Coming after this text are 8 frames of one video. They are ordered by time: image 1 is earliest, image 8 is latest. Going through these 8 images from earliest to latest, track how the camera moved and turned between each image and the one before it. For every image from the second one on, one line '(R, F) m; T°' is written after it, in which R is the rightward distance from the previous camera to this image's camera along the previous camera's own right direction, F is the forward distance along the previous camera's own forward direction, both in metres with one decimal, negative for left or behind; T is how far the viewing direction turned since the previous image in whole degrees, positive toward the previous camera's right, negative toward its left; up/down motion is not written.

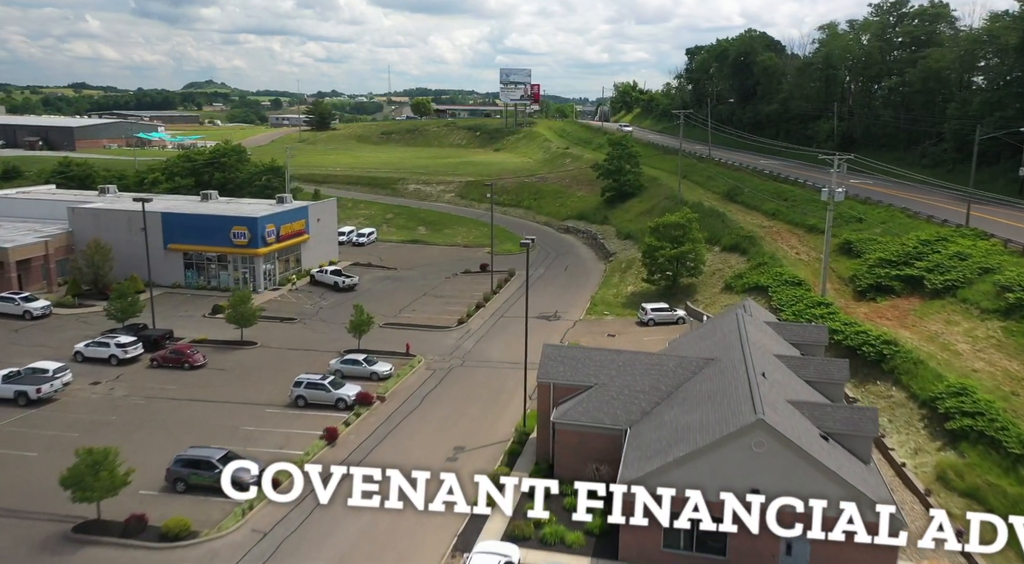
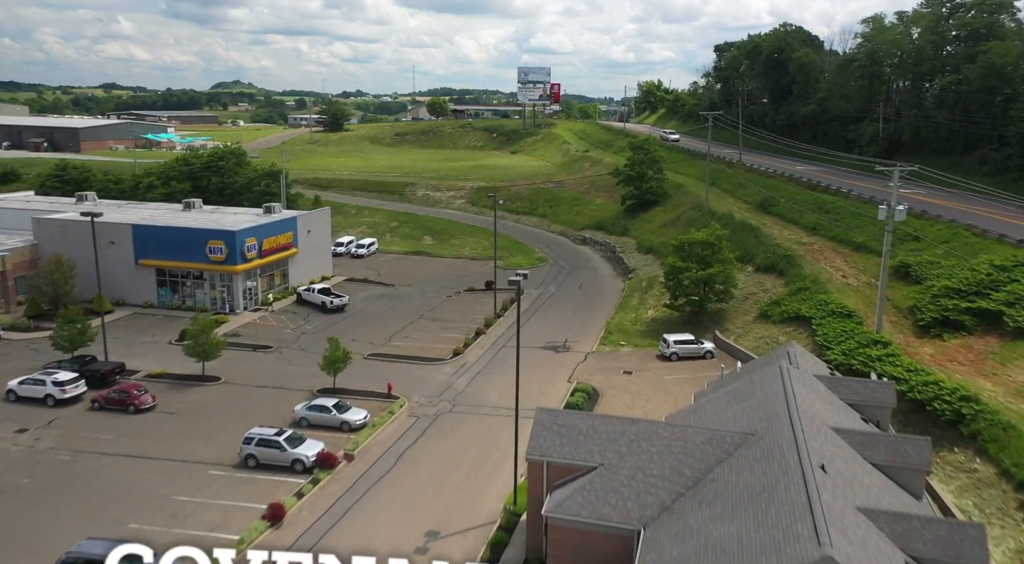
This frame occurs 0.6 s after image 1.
(+0.9, +5.0) m; -2°
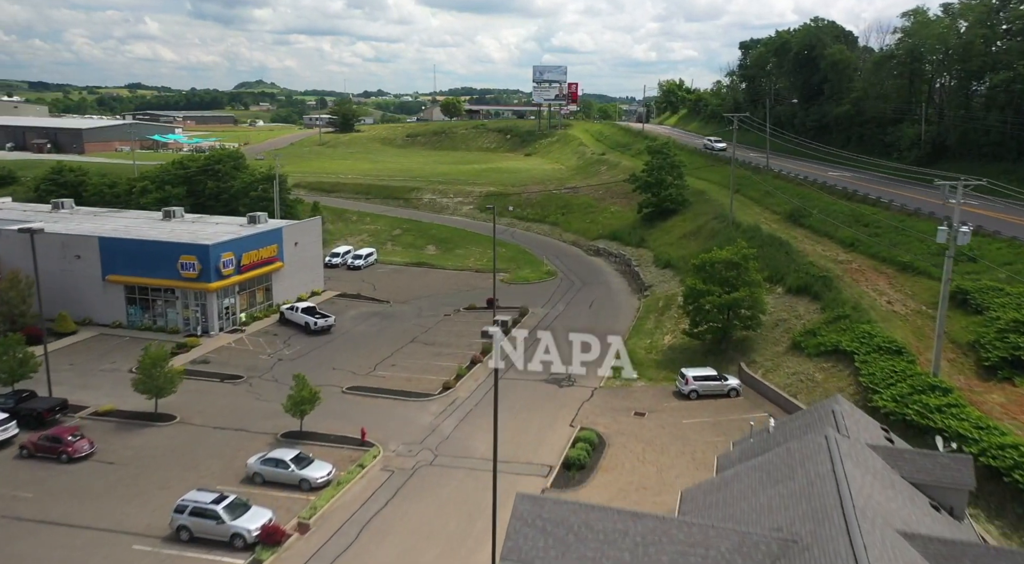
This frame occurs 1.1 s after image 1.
(+0.9, +4.1) m; -1°
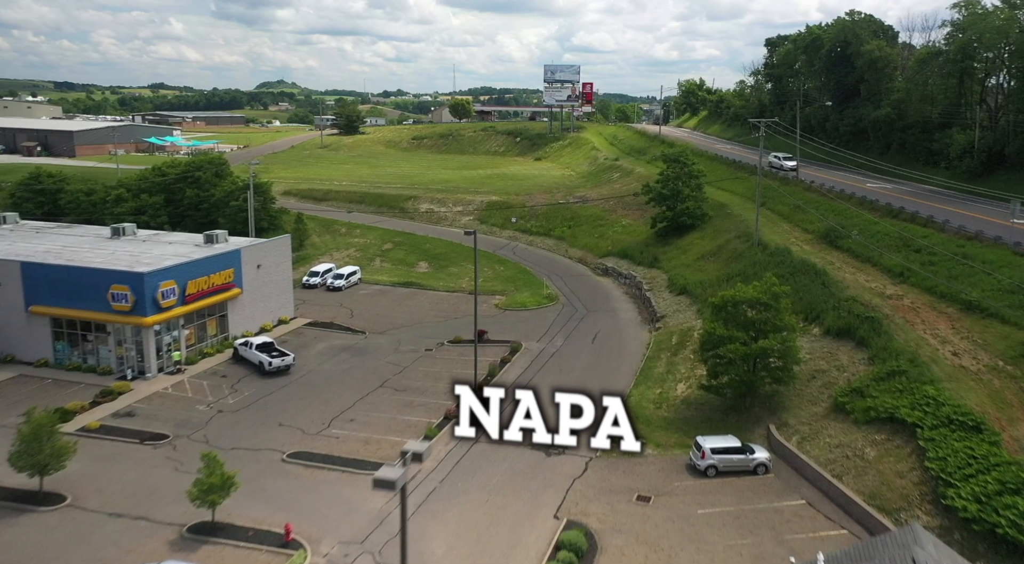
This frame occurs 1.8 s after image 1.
(+1.4, +5.7) m; -1°
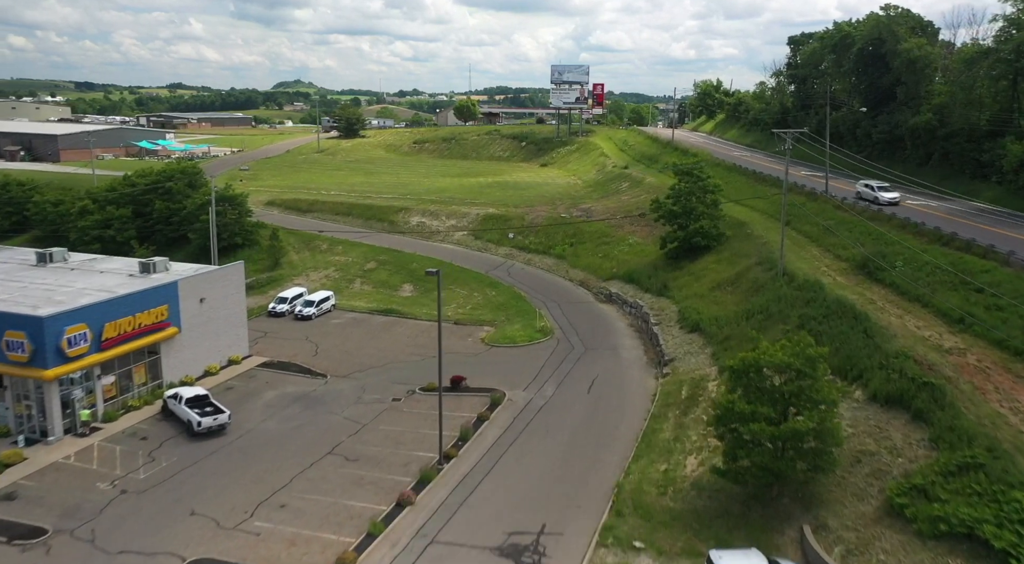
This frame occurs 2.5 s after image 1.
(+1.4, +5.6) m; -1°
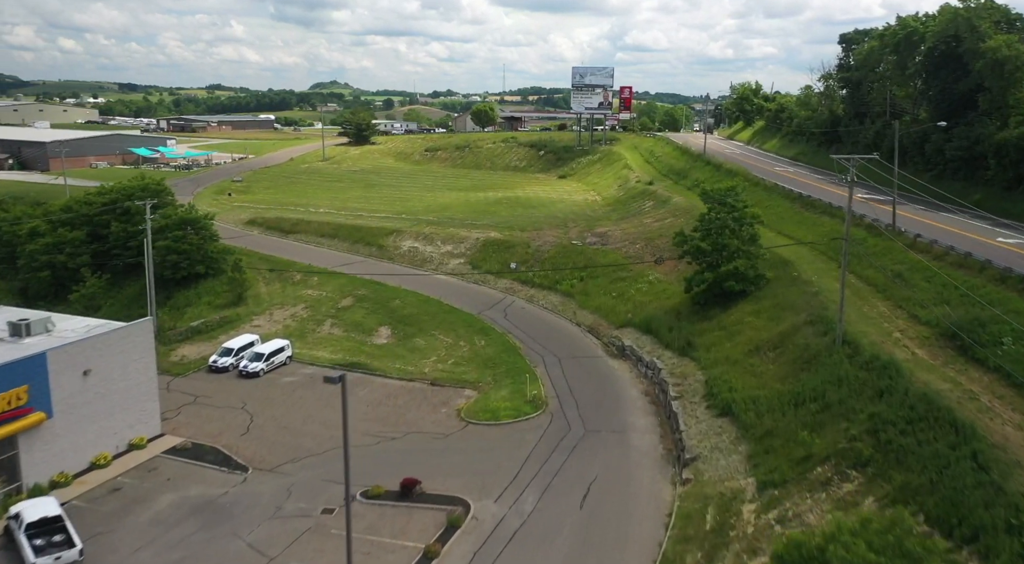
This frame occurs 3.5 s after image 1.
(+2.0, +8.1) m; -2°
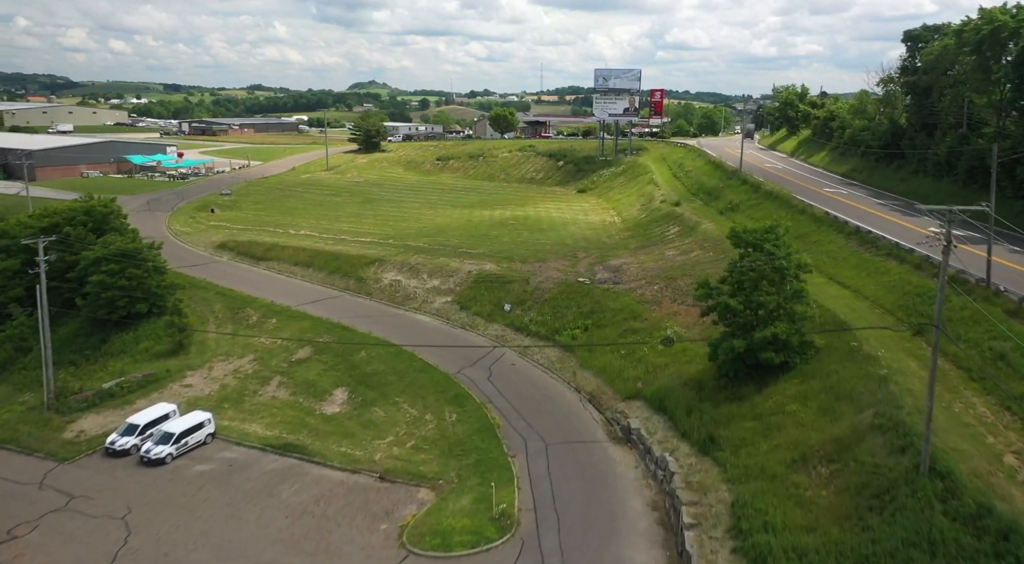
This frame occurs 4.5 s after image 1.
(+2.3, +8.1) m; -3°
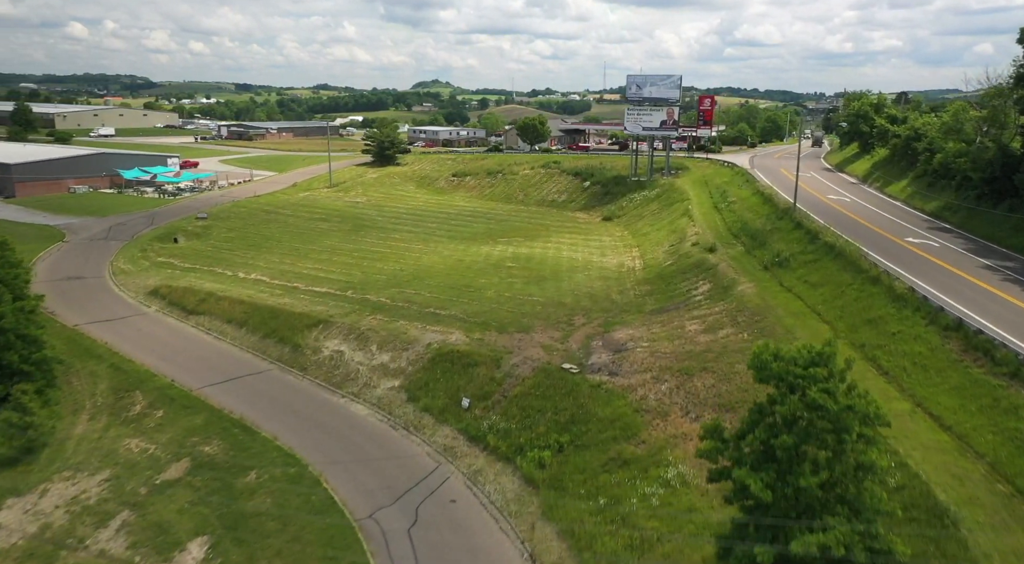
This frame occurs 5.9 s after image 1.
(+4.0, +11.2) m; -4°
